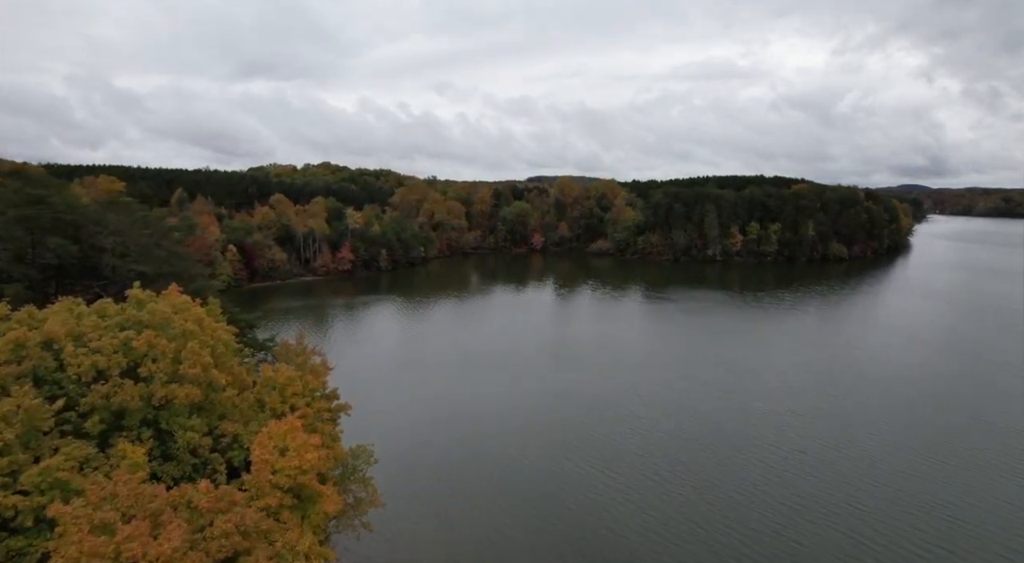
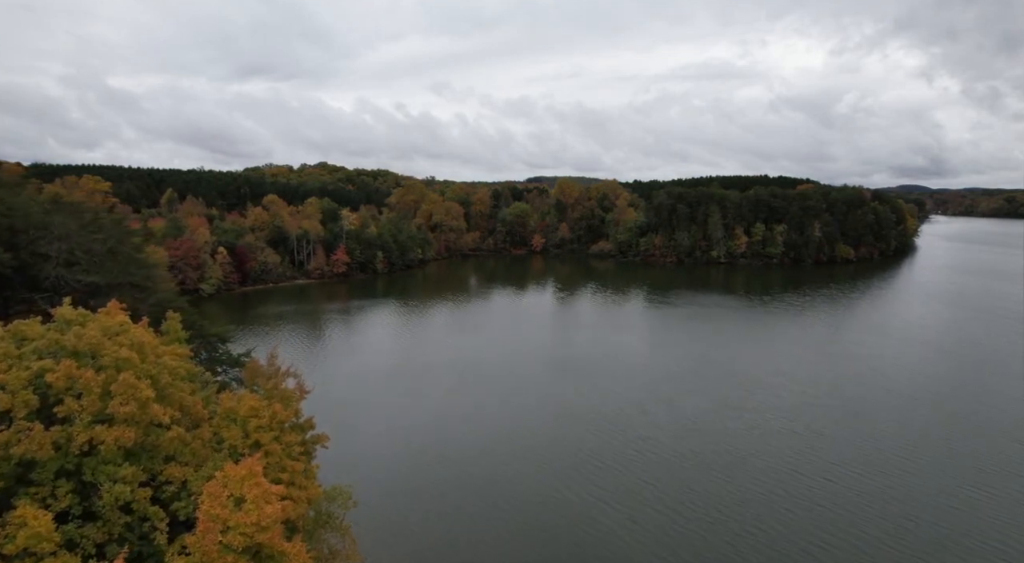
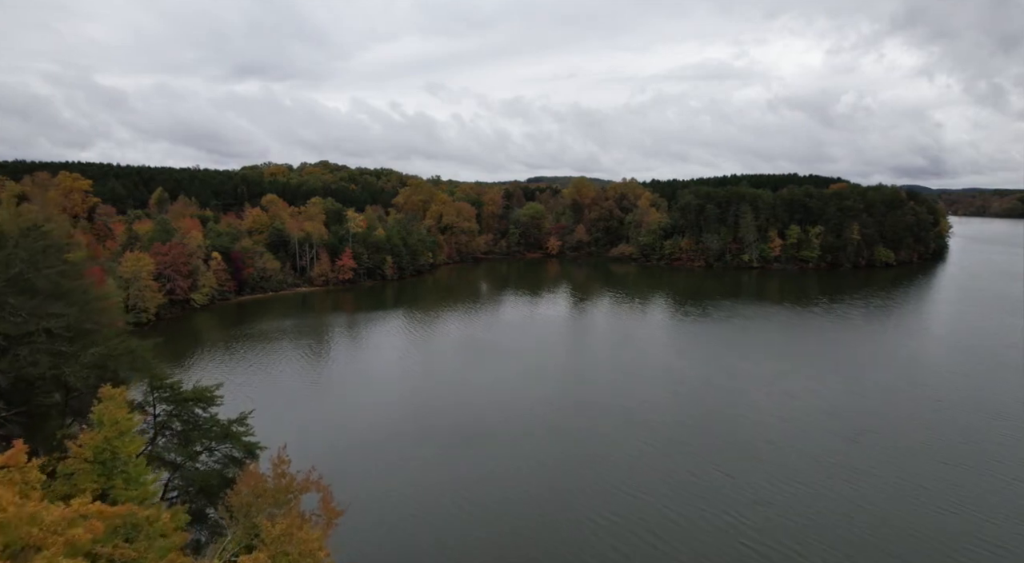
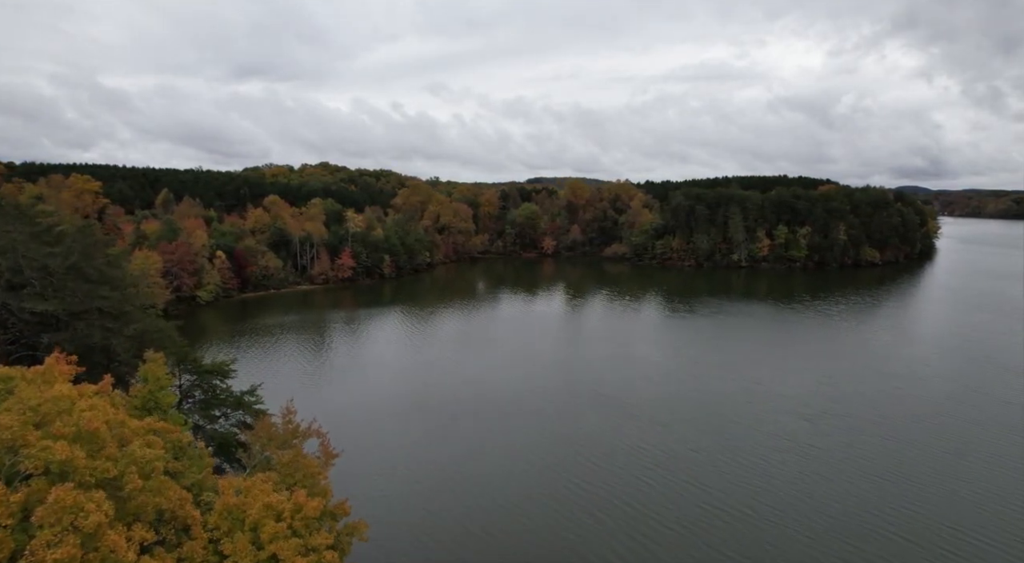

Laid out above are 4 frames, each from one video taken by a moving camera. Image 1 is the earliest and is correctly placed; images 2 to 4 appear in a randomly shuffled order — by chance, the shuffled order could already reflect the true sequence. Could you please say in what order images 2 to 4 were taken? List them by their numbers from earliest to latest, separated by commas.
2, 4, 3
